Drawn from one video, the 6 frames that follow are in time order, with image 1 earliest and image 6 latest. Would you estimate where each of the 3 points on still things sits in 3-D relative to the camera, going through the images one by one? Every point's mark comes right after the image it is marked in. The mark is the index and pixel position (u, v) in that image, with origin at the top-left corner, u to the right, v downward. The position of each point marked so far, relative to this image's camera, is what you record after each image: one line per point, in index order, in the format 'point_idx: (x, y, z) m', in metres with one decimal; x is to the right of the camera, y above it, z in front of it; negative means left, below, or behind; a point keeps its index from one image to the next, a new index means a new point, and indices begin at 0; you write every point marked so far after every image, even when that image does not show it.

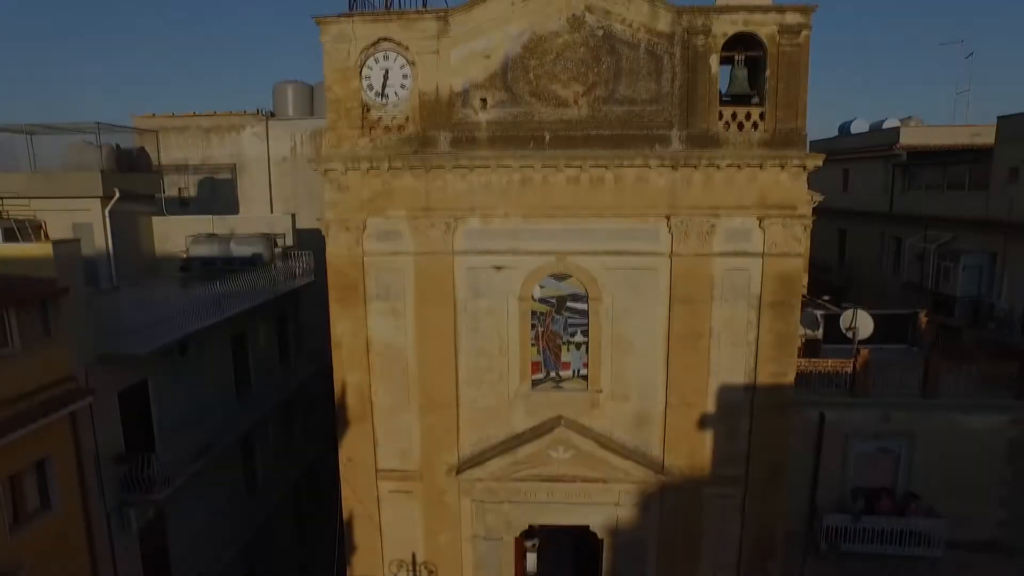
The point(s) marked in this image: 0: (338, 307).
0: (-9.7, -1.0, +12.0) m
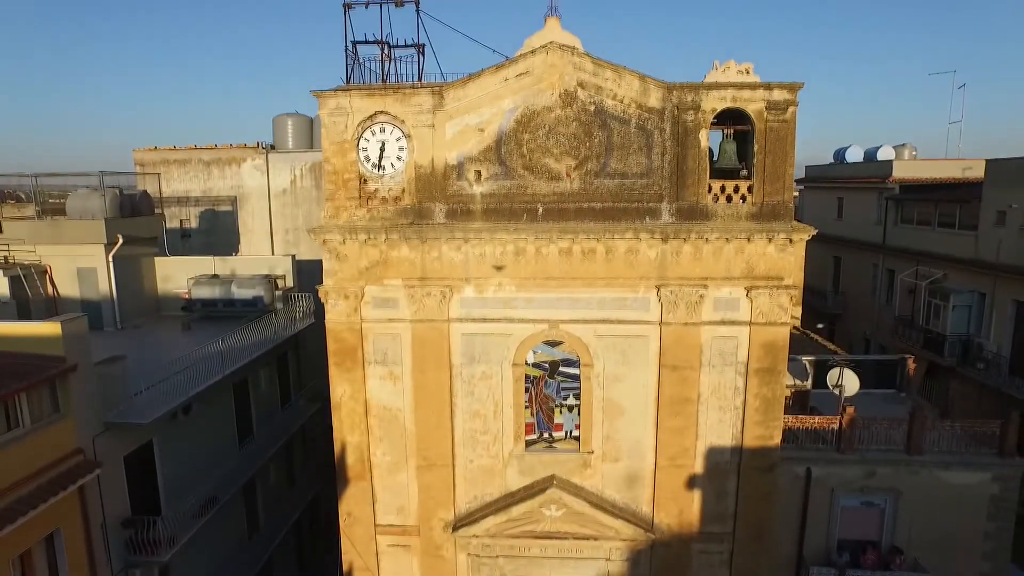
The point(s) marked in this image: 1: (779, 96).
0: (-10.1, -4.7, +12.4) m
1: (+14.0, +10.1, +11.2) m
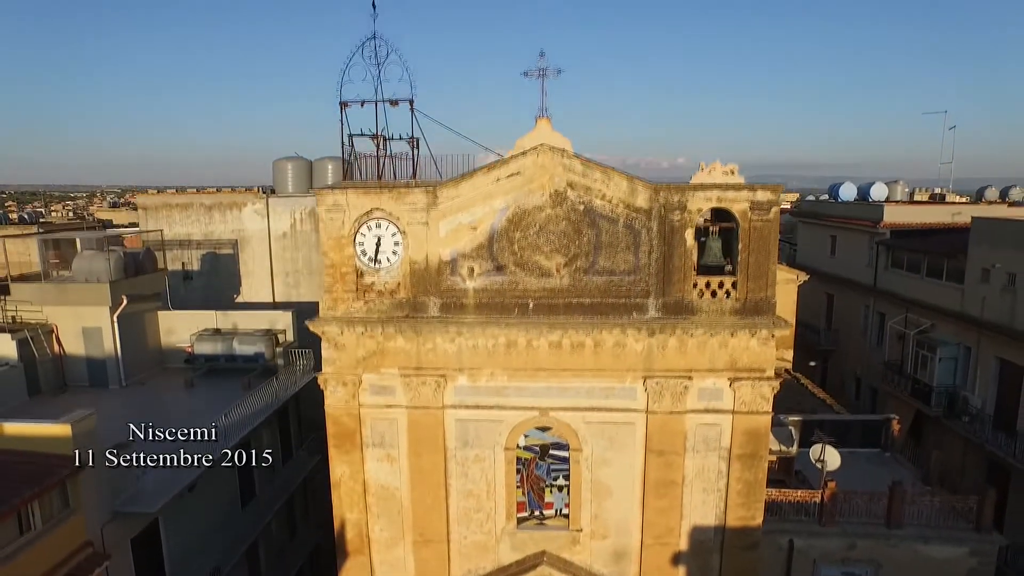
0: (-10.6, -9.9, +12.8) m
1: (+13.5, +4.9, +11.5) m
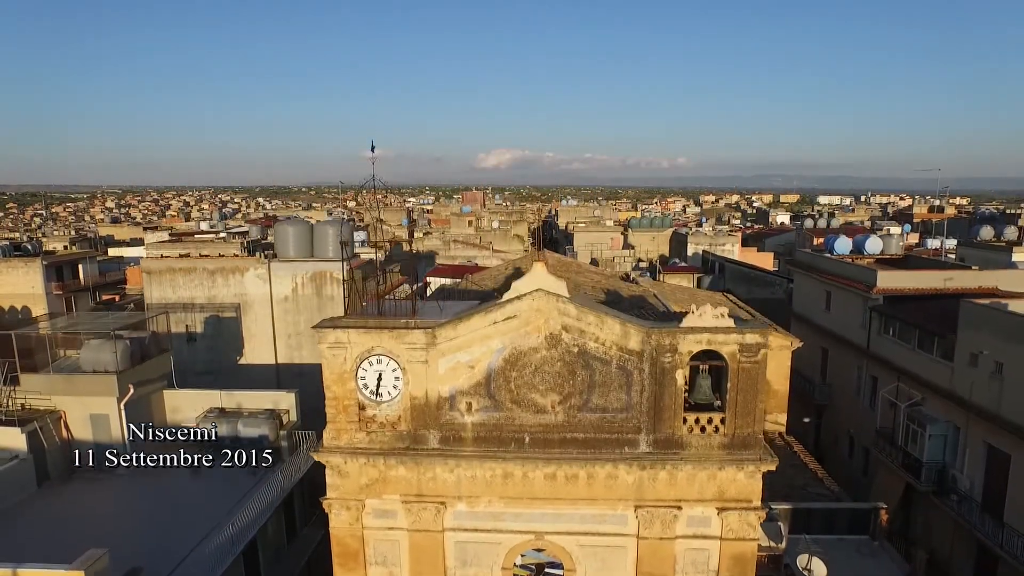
0: (-10.8, -17.7, +13.4) m
1: (+13.4, -2.9, +11.9) m
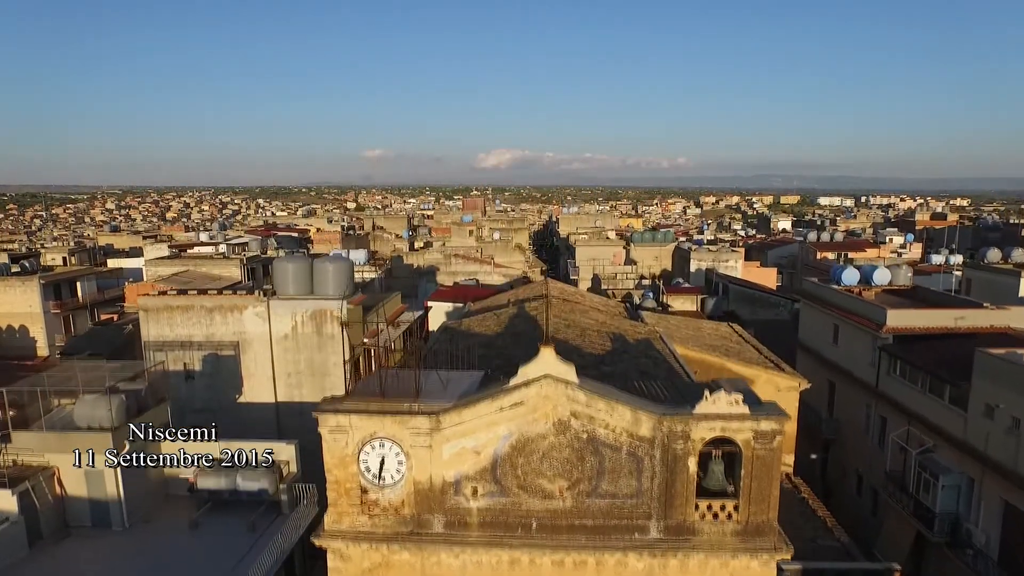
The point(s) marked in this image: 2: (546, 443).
0: (-10.4, -22.3, +13.1) m
1: (+13.7, -7.5, +11.6) m
2: (+1.9, -8.5, +11.7) m
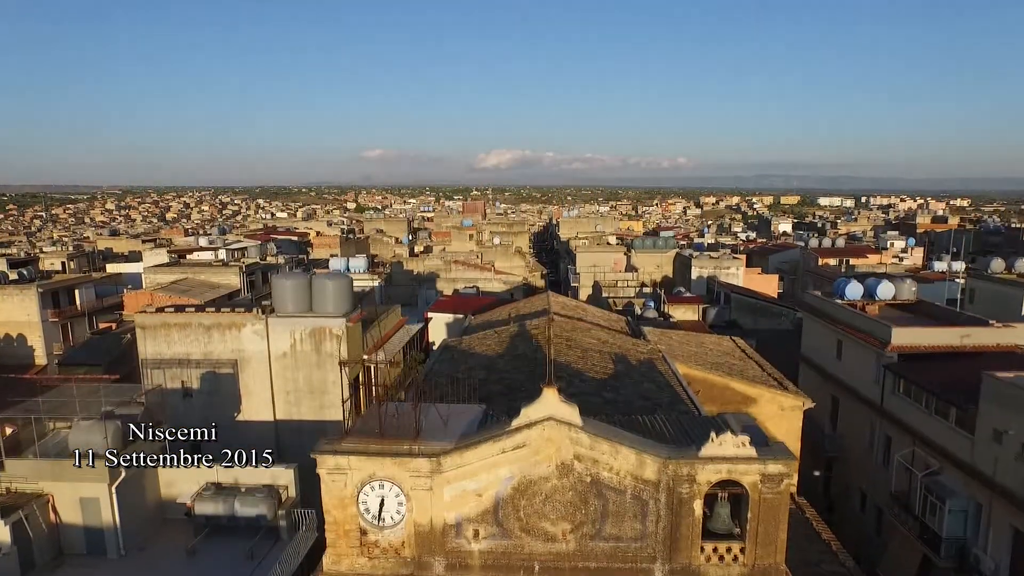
0: (-10.3, -24.4, +12.9) m
1: (+13.9, -9.6, +11.3) m
2: (+2.0, -10.6, +11.5) m
